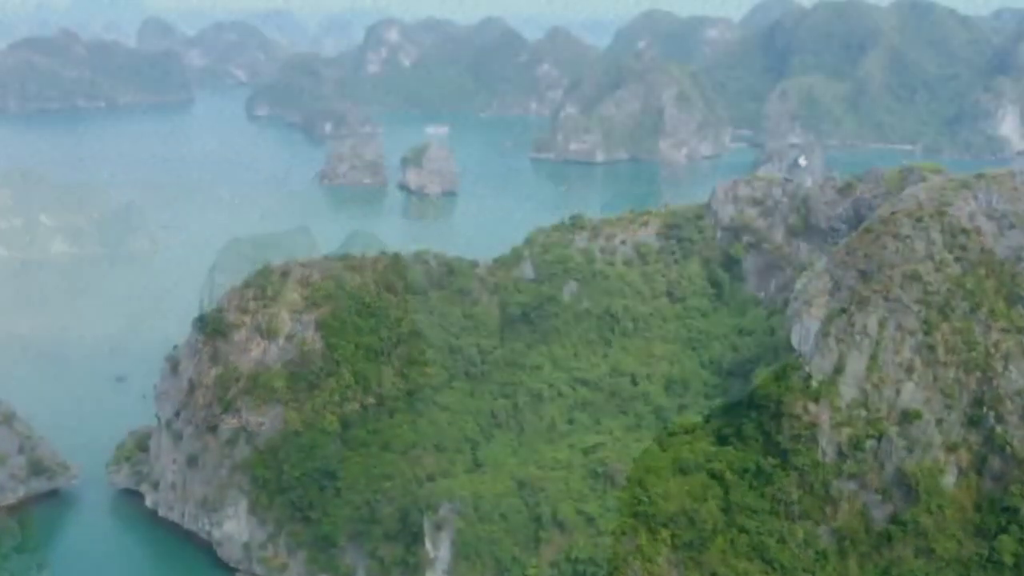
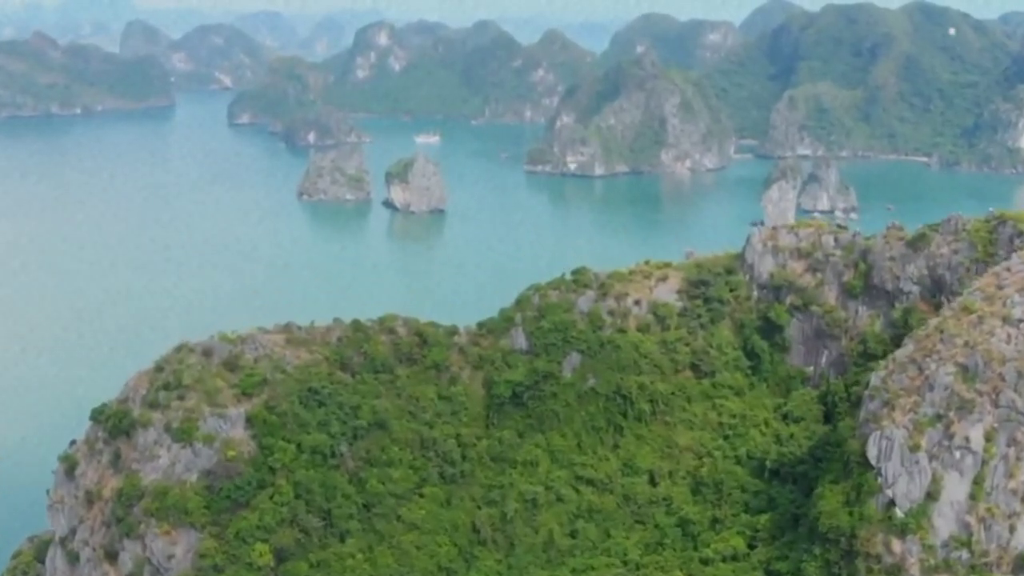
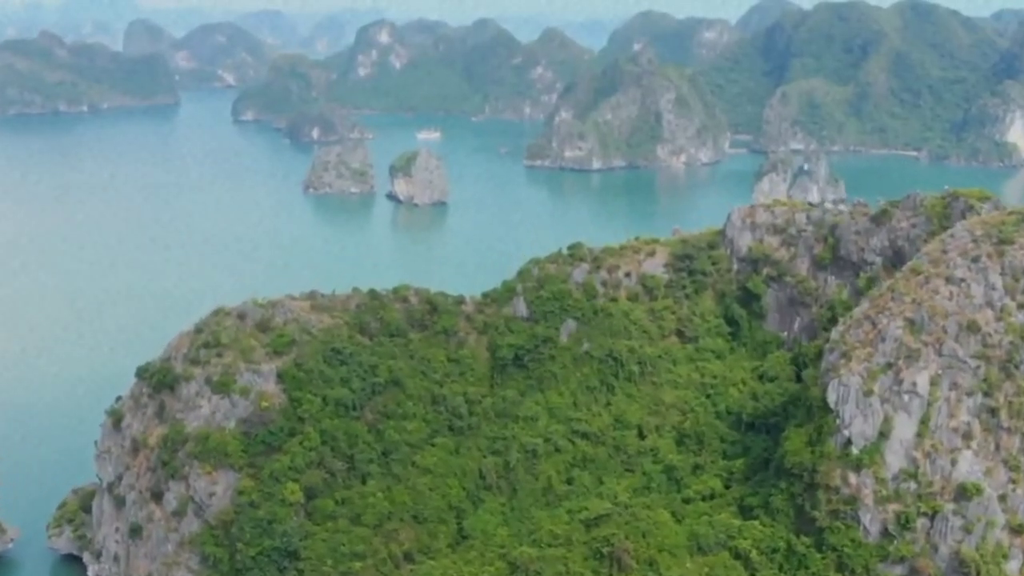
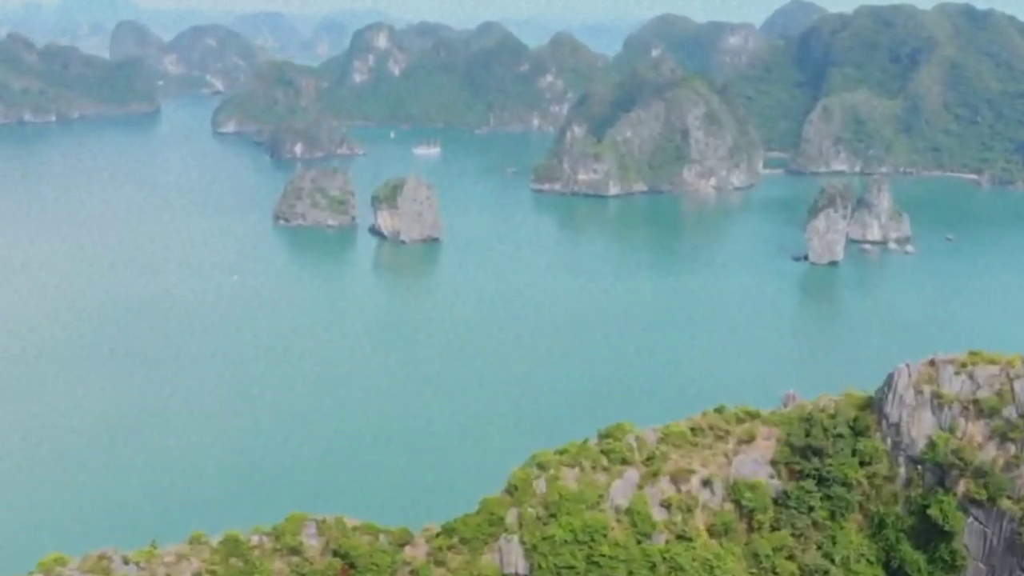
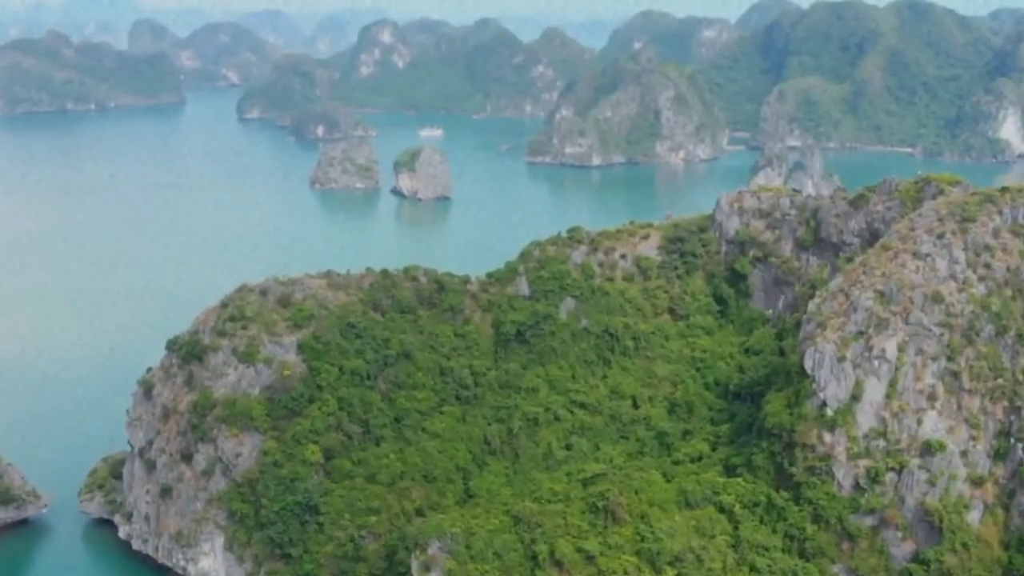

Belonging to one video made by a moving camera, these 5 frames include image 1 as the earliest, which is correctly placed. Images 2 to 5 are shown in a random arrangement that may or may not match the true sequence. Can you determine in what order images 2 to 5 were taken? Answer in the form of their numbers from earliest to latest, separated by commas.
5, 3, 2, 4
